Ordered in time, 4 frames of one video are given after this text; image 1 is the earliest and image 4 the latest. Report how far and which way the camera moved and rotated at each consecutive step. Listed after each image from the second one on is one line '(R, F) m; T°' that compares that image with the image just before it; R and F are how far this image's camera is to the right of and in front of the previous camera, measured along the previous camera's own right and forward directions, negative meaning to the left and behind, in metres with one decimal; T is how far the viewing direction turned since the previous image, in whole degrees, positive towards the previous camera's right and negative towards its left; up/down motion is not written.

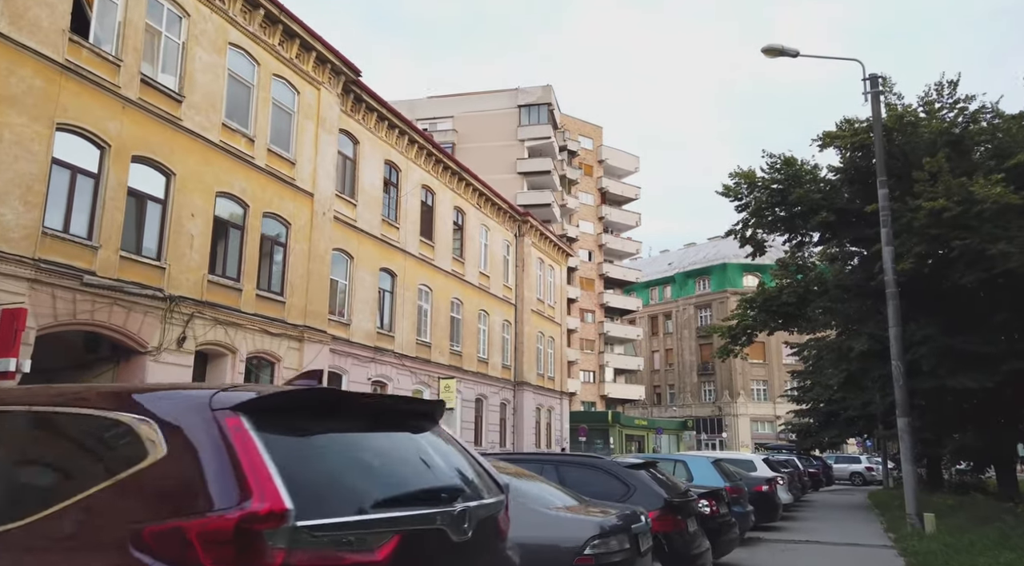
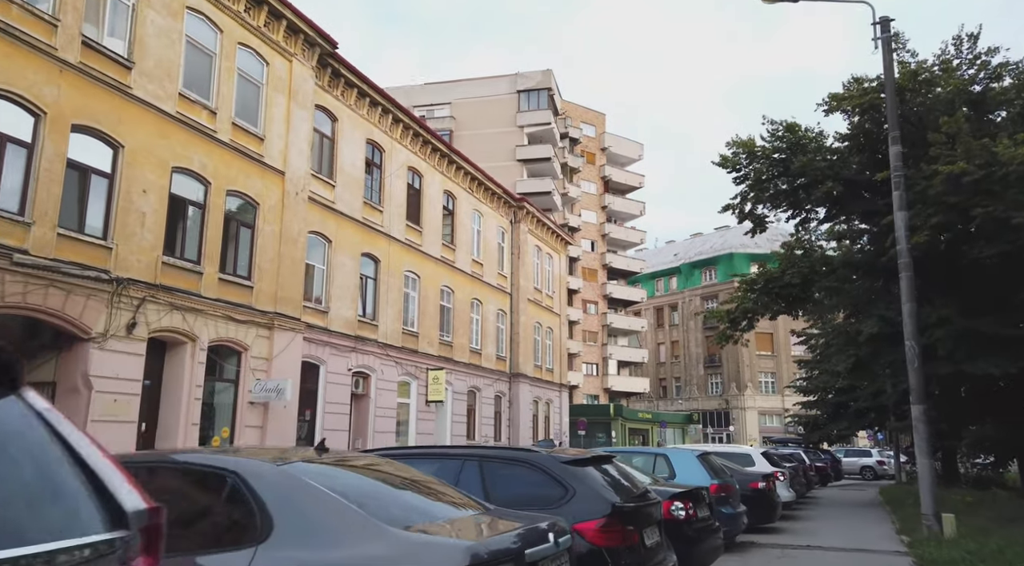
(+0.6, +1.4) m; -1°
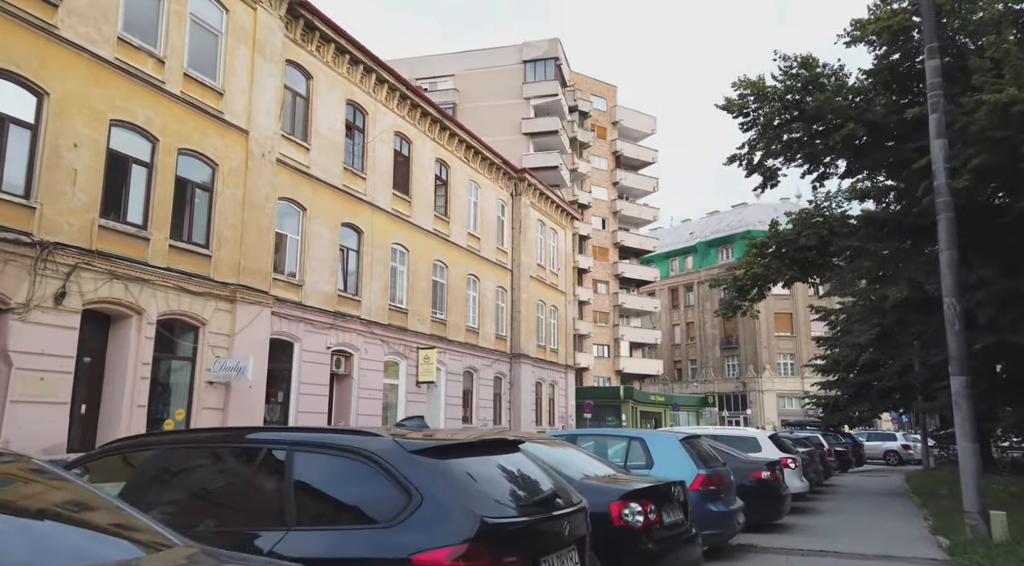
(+0.8, +1.8) m; -1°
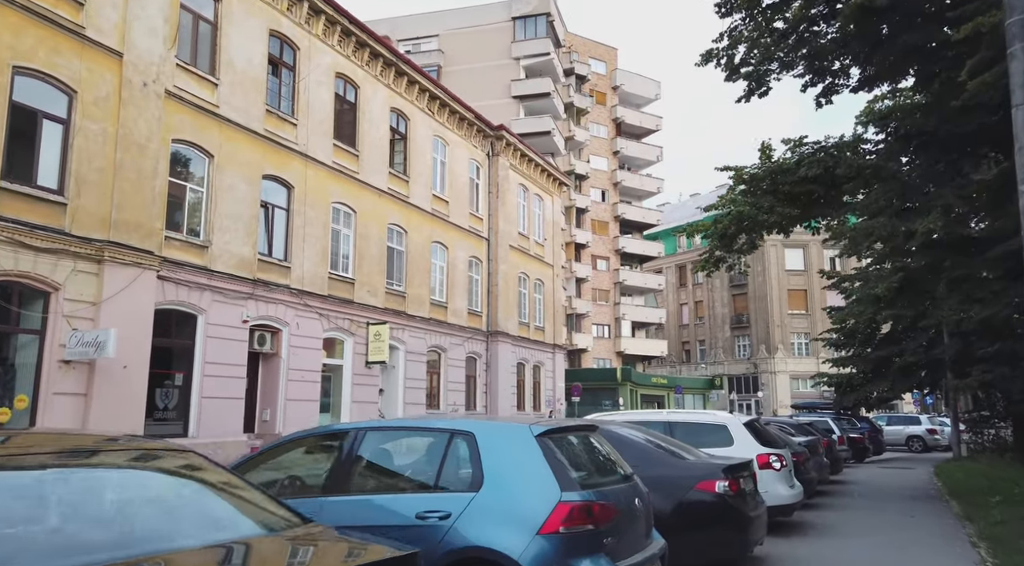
(+1.5, +3.4) m; -1°
